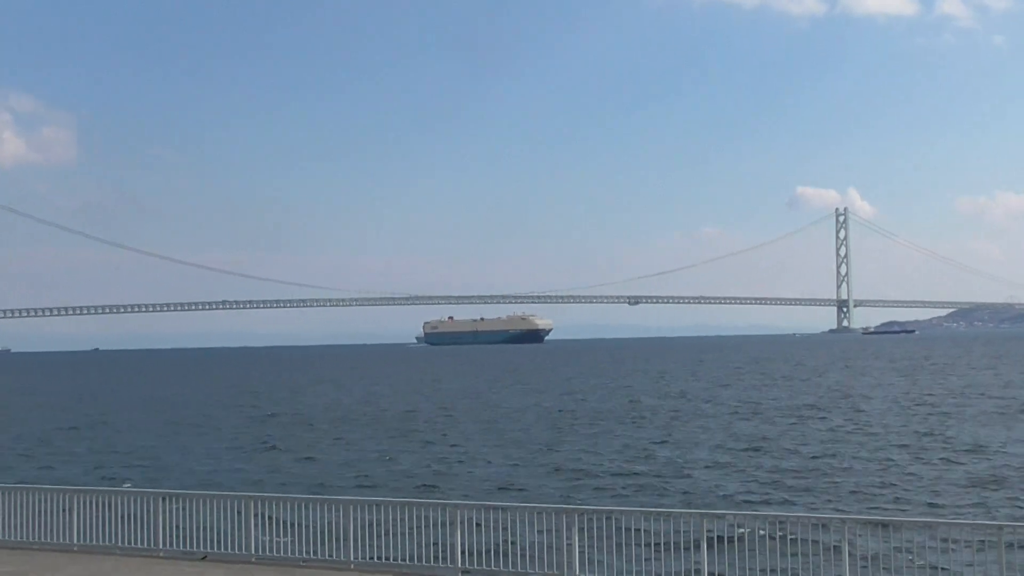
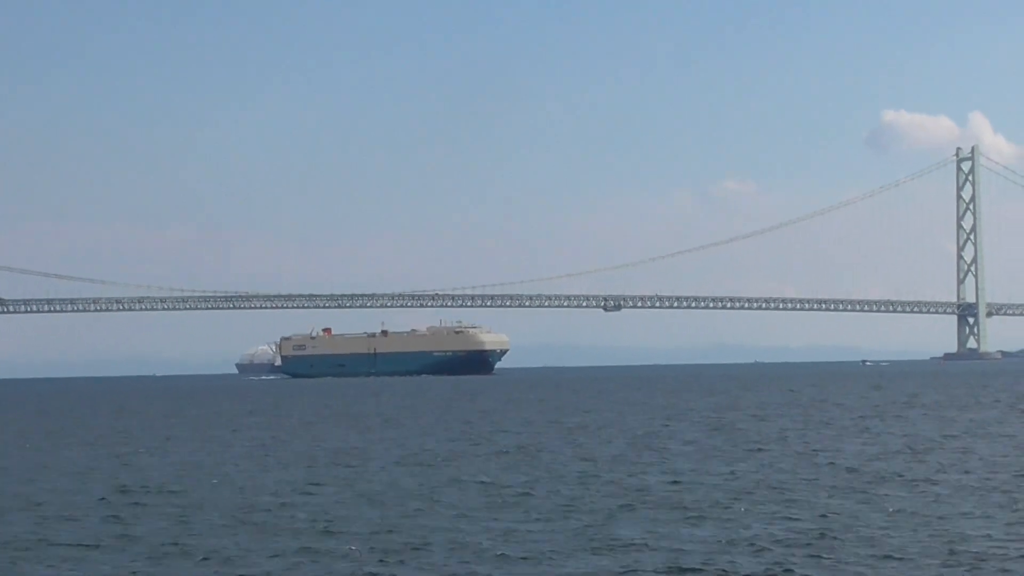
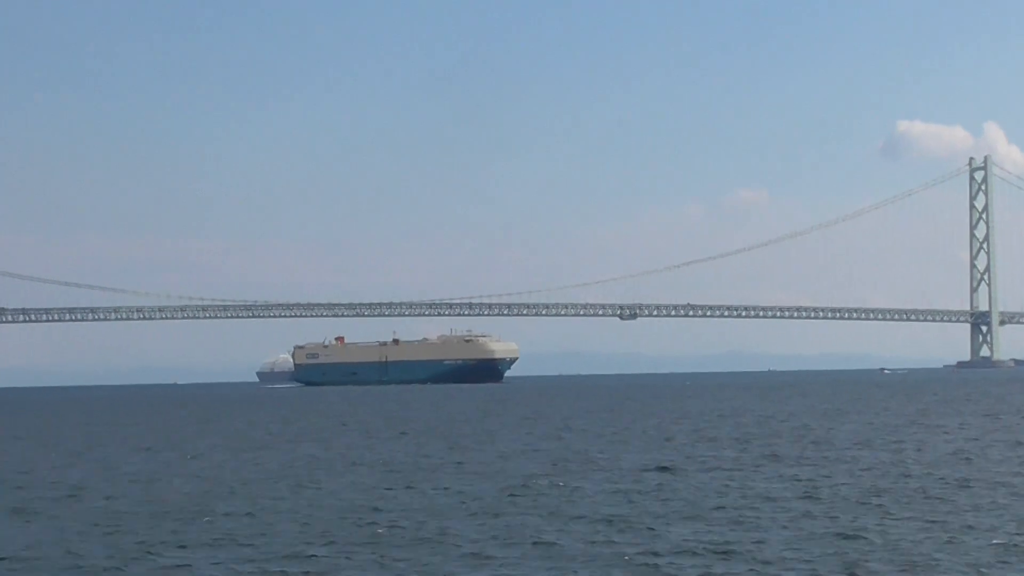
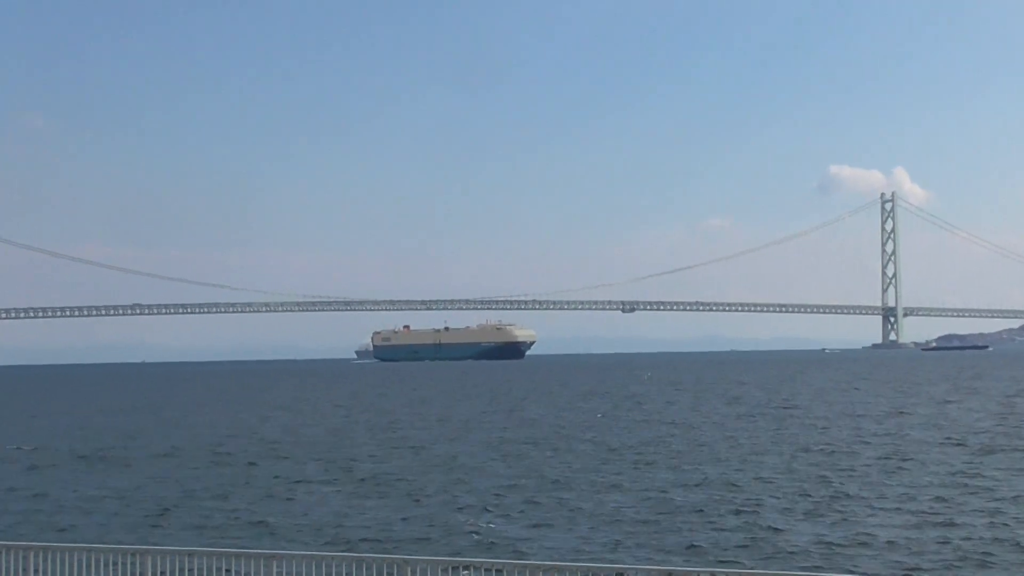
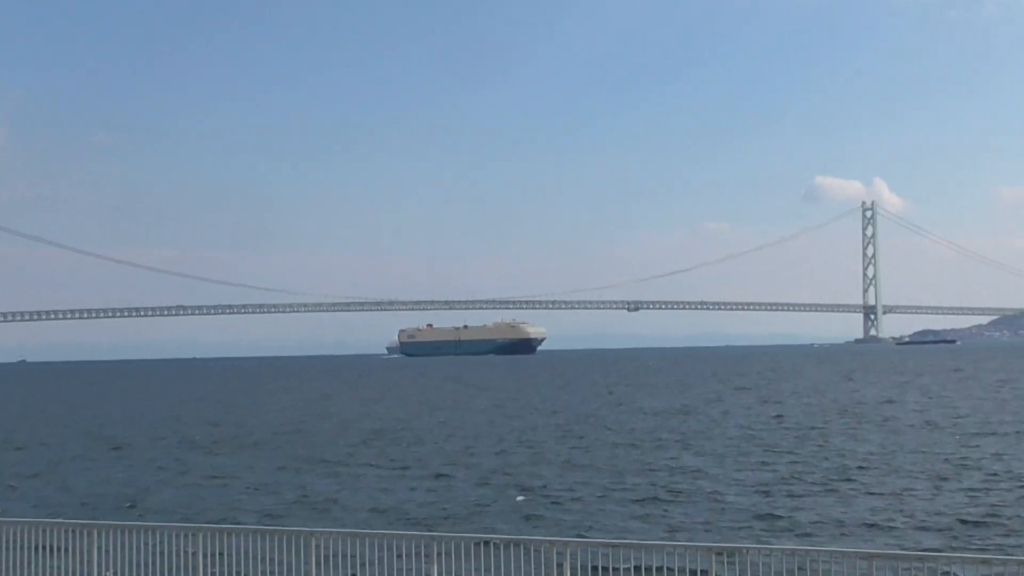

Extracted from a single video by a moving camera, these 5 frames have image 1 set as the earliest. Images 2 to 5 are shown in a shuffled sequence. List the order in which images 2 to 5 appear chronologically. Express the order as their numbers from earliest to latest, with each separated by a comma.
5, 4, 3, 2
